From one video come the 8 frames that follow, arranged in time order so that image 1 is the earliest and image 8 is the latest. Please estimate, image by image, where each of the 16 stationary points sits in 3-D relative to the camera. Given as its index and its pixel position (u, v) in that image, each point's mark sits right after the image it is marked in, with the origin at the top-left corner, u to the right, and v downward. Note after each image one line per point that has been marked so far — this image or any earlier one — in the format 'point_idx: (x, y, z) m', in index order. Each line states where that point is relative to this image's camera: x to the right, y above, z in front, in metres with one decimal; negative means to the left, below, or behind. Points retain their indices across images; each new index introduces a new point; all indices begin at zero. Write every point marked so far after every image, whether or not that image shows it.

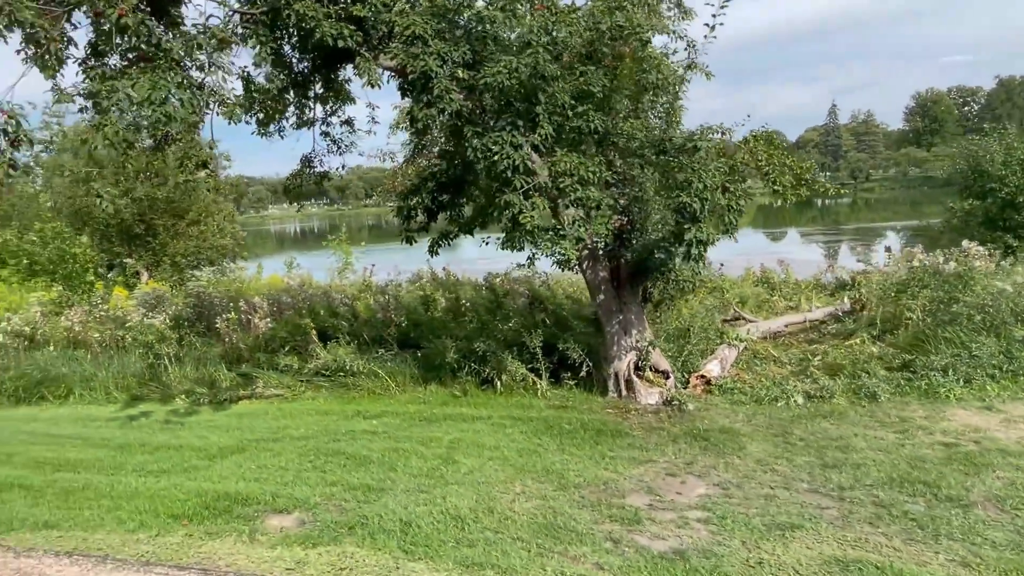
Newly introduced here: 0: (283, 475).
0: (-1.5, -1.2, +4.2) m
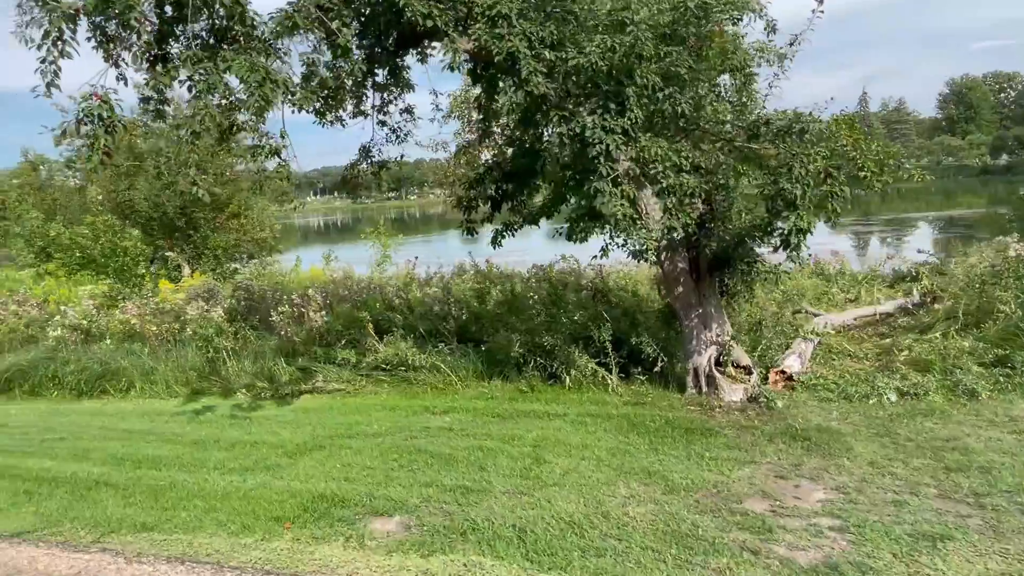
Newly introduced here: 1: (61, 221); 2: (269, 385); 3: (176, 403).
0: (-0.9, -1.2, +4.0) m
1: (-10.8, +1.6, +15.5) m
2: (-2.6, -1.0, +6.9) m
3: (-3.4, -1.2, +6.6) m
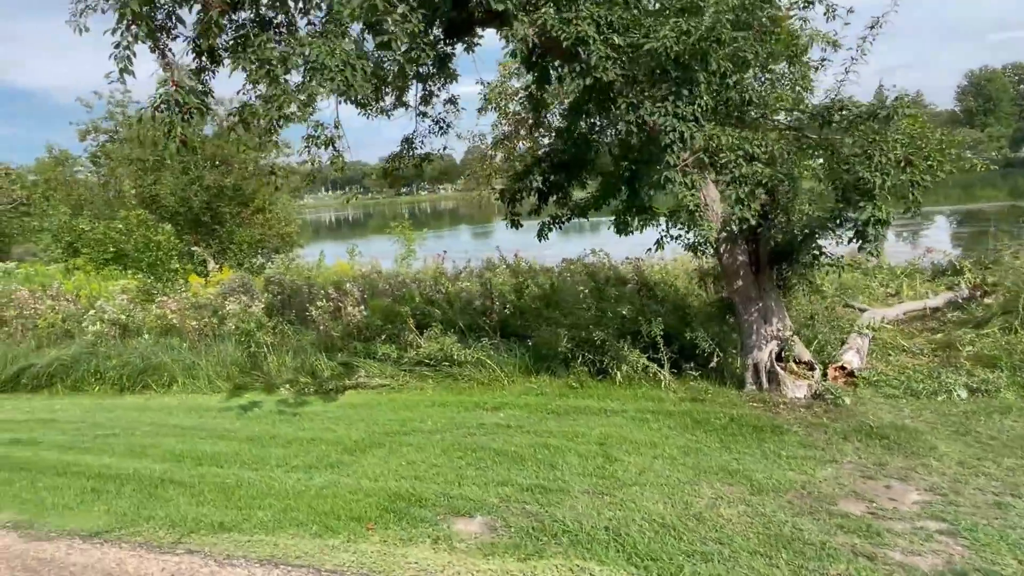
0: (-0.4, -1.1, +3.9) m
1: (-10.2, +1.7, +15.5) m
2: (-2.1, -1.0, +6.9) m
3: (-3.0, -1.1, +6.5) m
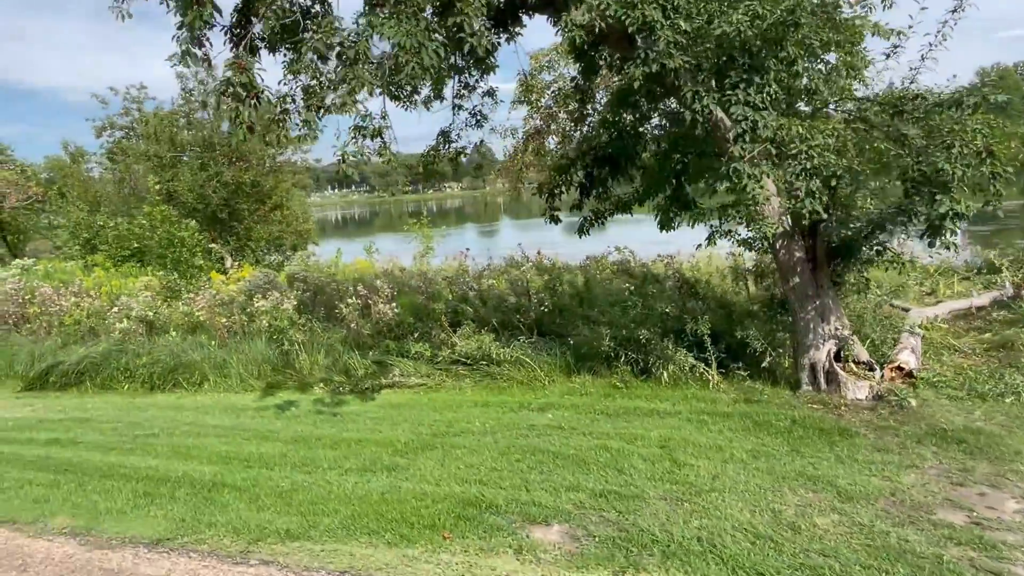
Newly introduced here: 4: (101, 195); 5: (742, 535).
0: (0.0, -1.1, +3.7) m
1: (-9.7, +1.8, +15.4) m
2: (-1.7, -1.0, +6.7) m
3: (-2.6, -1.1, +6.4) m
4: (-10.6, +2.4, +16.7) m
5: (+1.0, -1.1, +2.9) m
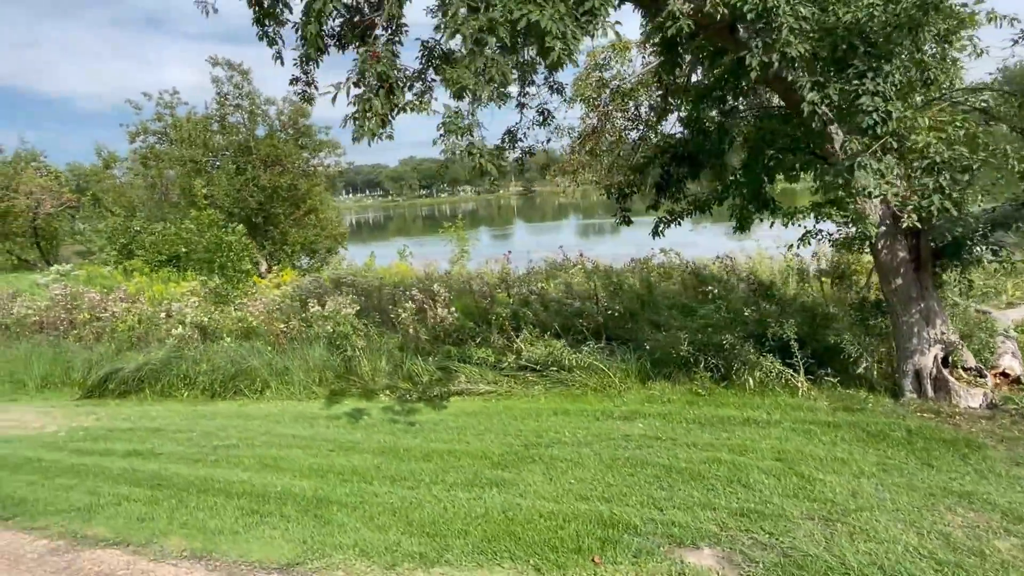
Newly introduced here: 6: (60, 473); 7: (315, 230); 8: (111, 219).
0: (+0.6, -1.1, +3.5) m
1: (-8.8, +1.7, +15.4) m
2: (-1.0, -1.0, +6.5) m
3: (-1.8, -1.1, +6.2) m
4: (-9.7, +2.3, +16.7) m
5: (+1.7, -1.1, +2.6) m
6: (-2.8, -1.2, +4.0) m
7: (-4.8, +1.4, +15.8) m
8: (-9.8, +1.7, +15.7) m
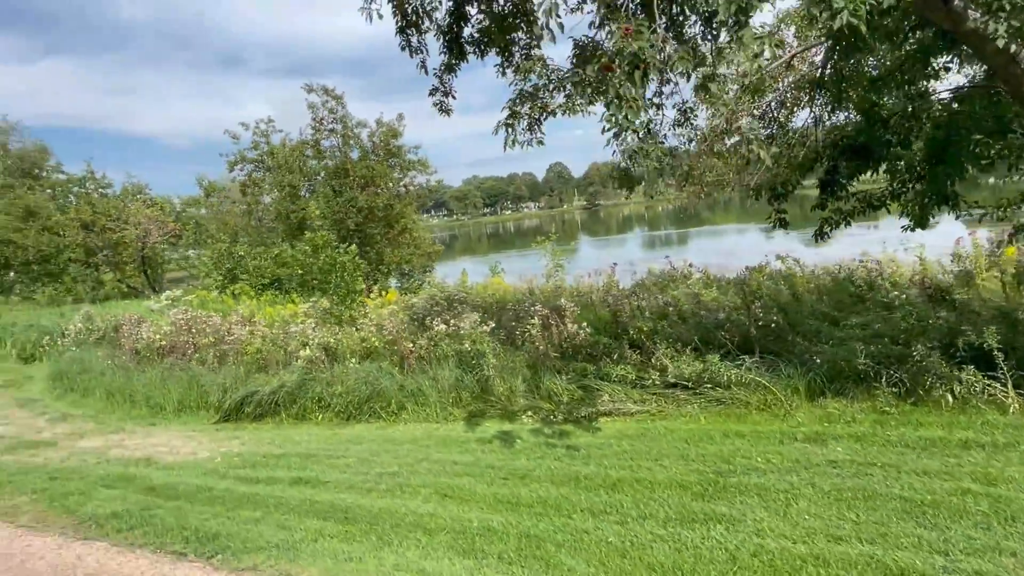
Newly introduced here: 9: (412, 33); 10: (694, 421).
0: (+1.7, -1.1, +3.0) m
1: (-6.6, +1.1, +15.8) m
2: (+0.4, -1.1, +6.1) m
3: (-0.5, -1.3, +5.9) m
4: (-7.4, +1.6, +17.3) m
5: (+2.7, -1.1, +2.0) m
6: (-1.6, -1.3, +3.8) m
7: (-2.5, +0.9, +15.8) m
8: (-7.5, +1.1, +16.2) m
9: (-0.8, +2.1, +5.3) m
10: (+1.6, -1.1, +5.5) m
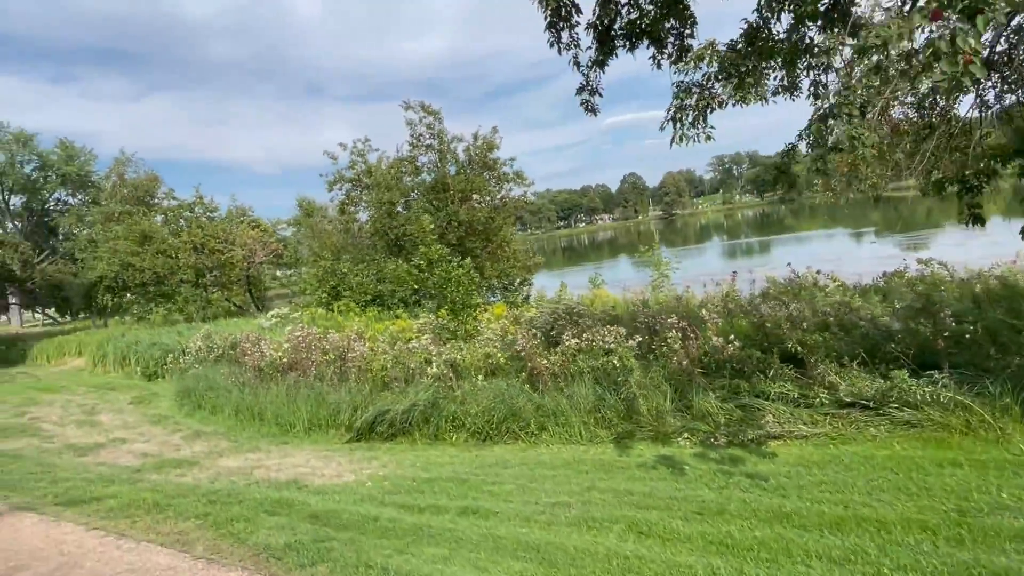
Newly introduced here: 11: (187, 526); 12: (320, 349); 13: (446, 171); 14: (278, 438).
0: (+2.7, -1.1, +2.3) m
1: (-4.1, +0.7, +16.0) m
2: (+1.7, -1.2, +5.6) m
3: (+0.9, -1.4, +5.5) m
4: (-4.8, +1.2, +17.6) m
5: (+3.5, -1.0, +1.2) m
6: (-0.5, -1.4, +3.5) m
7: (-0.1, +0.6, +15.6) m
8: (-5.0, +0.6, +16.5) m
9: (+0.4, +2.0, +4.9) m
10: (+2.8, -1.2, +4.8) m
11: (-2.0, -1.5, +4.0) m
12: (-2.7, -0.9, +9.2) m
13: (-1.6, +2.9, +16.0) m
14: (-2.6, -1.7, +7.3) m
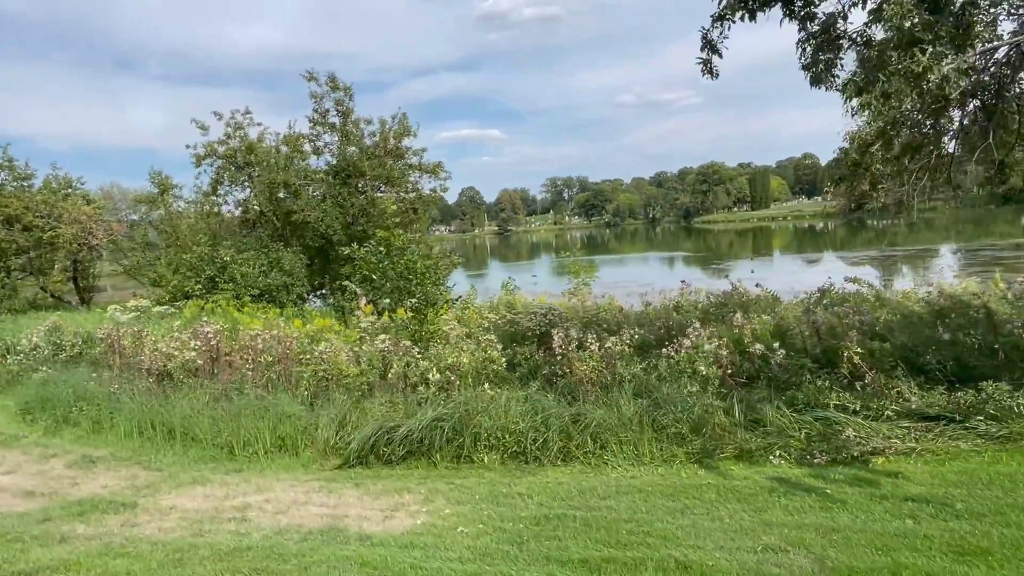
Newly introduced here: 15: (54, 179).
0: (+4.0, -1.1, +2.1) m
1: (-6.1, +0.8, +13.6) m
2: (+2.2, -1.2, +5.0) m
3: (+1.4, -1.3, +4.7) m
4: (-7.0, +1.4, +15.0) m
5: (+5.1, -1.1, +1.3) m
6: (+0.6, -1.2, +2.4) m
7: (-2.1, +0.6, +14.2) m
8: (-7.0, +0.8, +13.9) m
9: (+1.3, +2.0, +4.1) m
10: (+3.5, -1.2, +4.6) m
11: (-1.0, -1.3, +2.5) m
12: (-3.0, -0.7, +7.3) m
13: (-3.6, +3.0, +14.3) m
14: (-2.4, -1.5, +5.5) m
15: (-13.1, +3.1, +18.6) m
